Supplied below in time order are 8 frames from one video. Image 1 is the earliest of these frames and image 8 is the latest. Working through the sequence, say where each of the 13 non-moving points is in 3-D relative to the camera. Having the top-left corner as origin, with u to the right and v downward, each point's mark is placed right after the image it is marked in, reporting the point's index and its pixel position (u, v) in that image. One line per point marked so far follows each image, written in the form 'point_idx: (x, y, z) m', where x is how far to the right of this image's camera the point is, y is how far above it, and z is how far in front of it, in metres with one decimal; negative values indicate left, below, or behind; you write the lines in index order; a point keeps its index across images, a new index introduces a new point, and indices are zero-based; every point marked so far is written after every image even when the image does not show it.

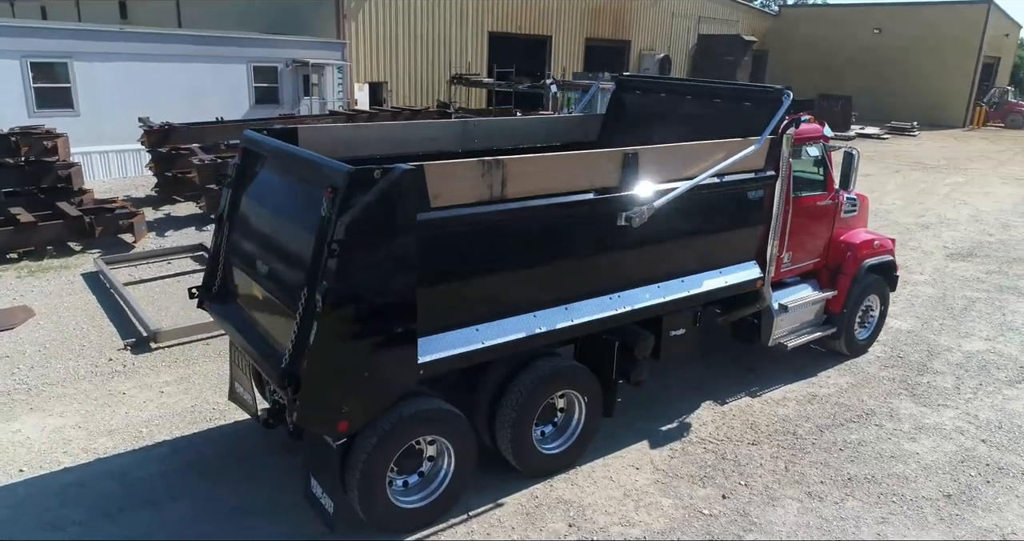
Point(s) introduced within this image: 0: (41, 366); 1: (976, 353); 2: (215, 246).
0: (-4.0, -0.8, +6.1) m
1: (+4.5, -0.8, +7.0) m
2: (-1.9, +0.2, +4.7) m
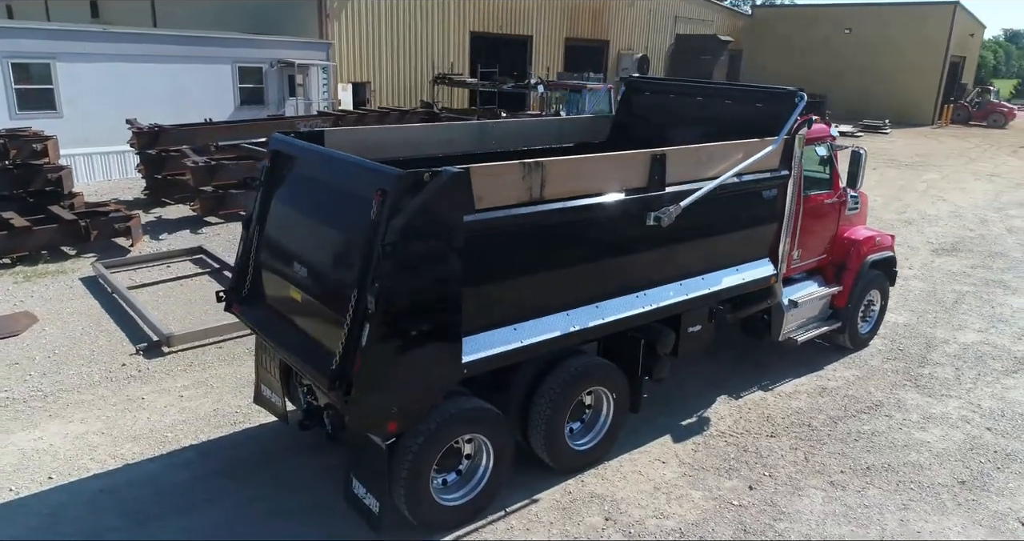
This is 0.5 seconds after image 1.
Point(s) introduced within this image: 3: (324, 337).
0: (-3.8, -0.8, +6.0) m
1: (+4.6, -0.7, +7.2) m
2: (-1.7, +0.1, +4.7) m
3: (-1.0, -0.4, +3.9) m
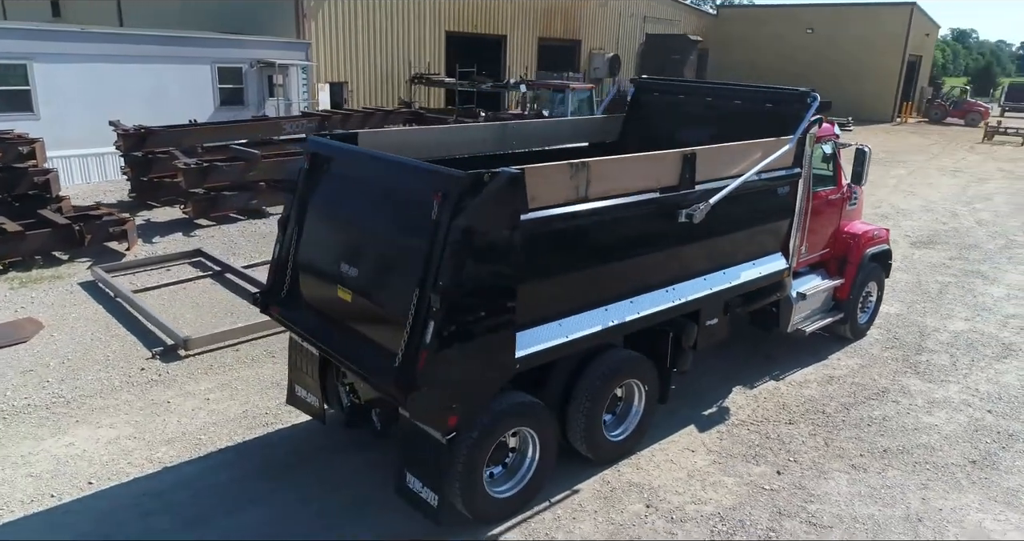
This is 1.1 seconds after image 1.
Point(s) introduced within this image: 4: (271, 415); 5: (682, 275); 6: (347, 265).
0: (-3.6, -0.9, +5.9) m
1: (+4.7, -0.6, +7.6) m
2: (-1.5, +0.1, +4.8) m
3: (-0.7, -0.4, +4.0) m
4: (-1.8, -1.1, +5.5) m
5: (+1.2, 0.0, +5.0) m
6: (-1.0, 0.0, +4.2) m
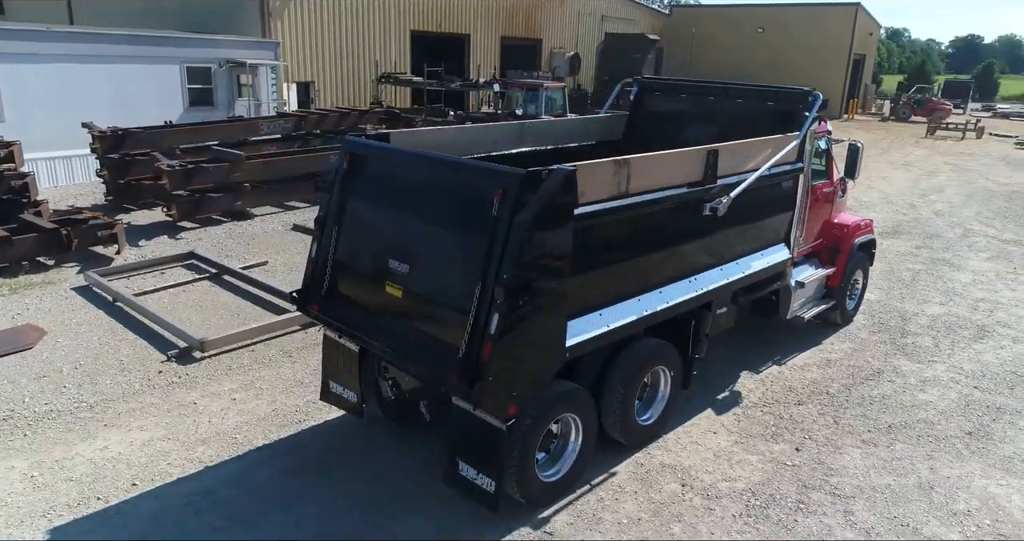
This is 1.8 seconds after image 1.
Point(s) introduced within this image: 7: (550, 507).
0: (-3.5, -0.9, +5.9) m
1: (+4.8, -0.5, +8.0) m
2: (-1.3, +0.1, +4.8) m
3: (-0.4, -0.3, +4.1) m
4: (-1.6, -1.1, +5.5) m
5: (+1.4, 0.0, +5.3) m
6: (-0.7, +0.1, +4.3) m
7: (+0.2, -1.5, +4.5) m
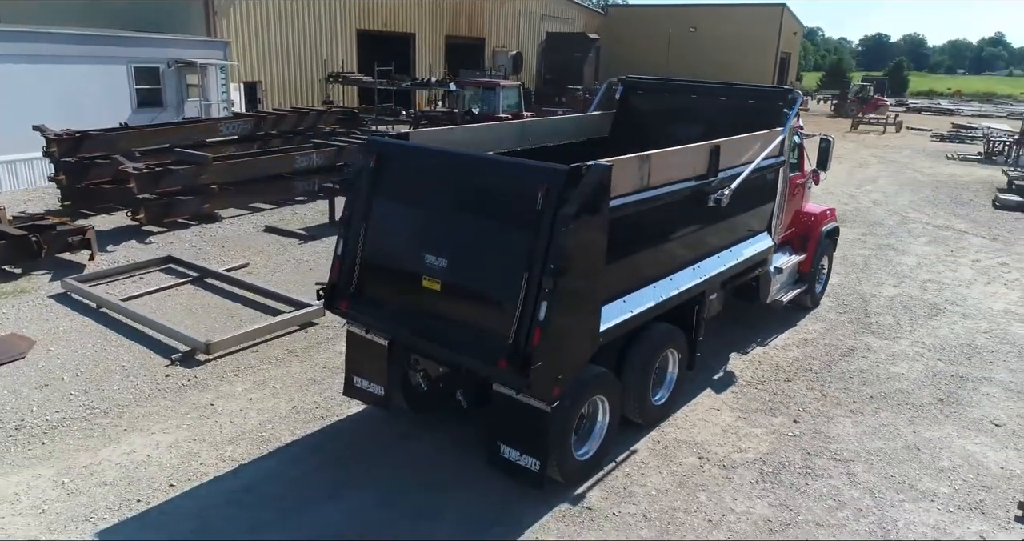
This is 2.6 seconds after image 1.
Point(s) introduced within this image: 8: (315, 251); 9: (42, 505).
0: (-3.4, -1.0, +5.8) m
1: (+4.6, -0.3, +8.7) m
2: (-1.1, +0.2, +5.0) m
3: (-0.2, -0.3, +4.3) m
4: (-1.5, -1.1, +5.6) m
5: (+1.5, +0.1, +5.6) m
6: (-0.5, +0.1, +4.5) m
7: (+0.5, -1.4, +4.7) m
8: (-2.6, +0.3, +9.7) m
9: (-2.9, -1.4, +4.4) m
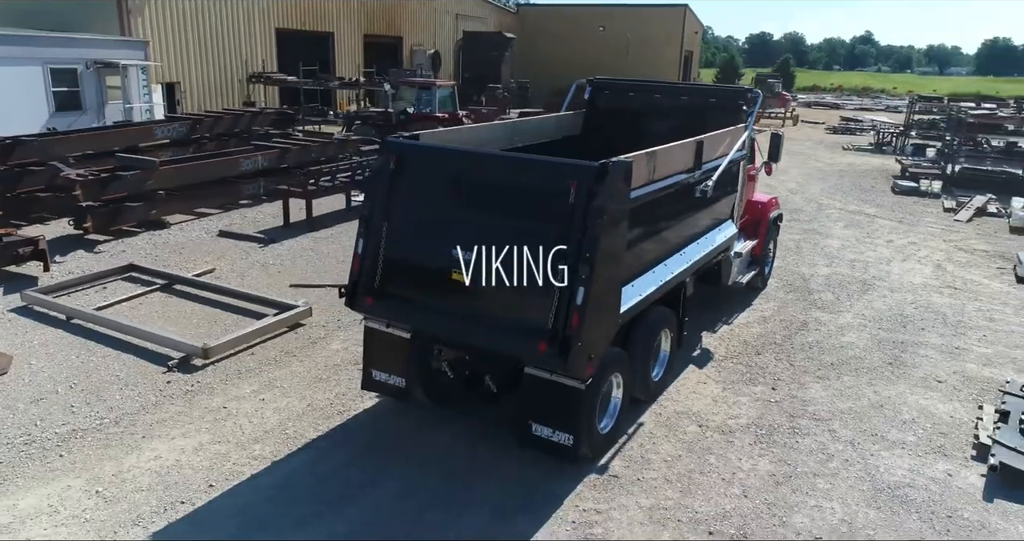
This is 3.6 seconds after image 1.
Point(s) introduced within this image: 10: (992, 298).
0: (-3.3, -1.0, +5.7) m
1: (+4.2, -0.1, +9.6) m
2: (-1.0, +0.2, +5.2) m
3: (0.0, -0.2, +4.6) m
4: (-1.4, -1.1, +5.8) m
5: (+1.5, +0.3, +6.2) m
6: (-0.3, +0.1, +4.8) m
7: (+0.6, -1.3, +5.1) m
8: (-3.1, +0.2, +9.6) m
9: (-2.6, -1.5, +4.4) m
10: (+5.9, -0.3, +8.9) m
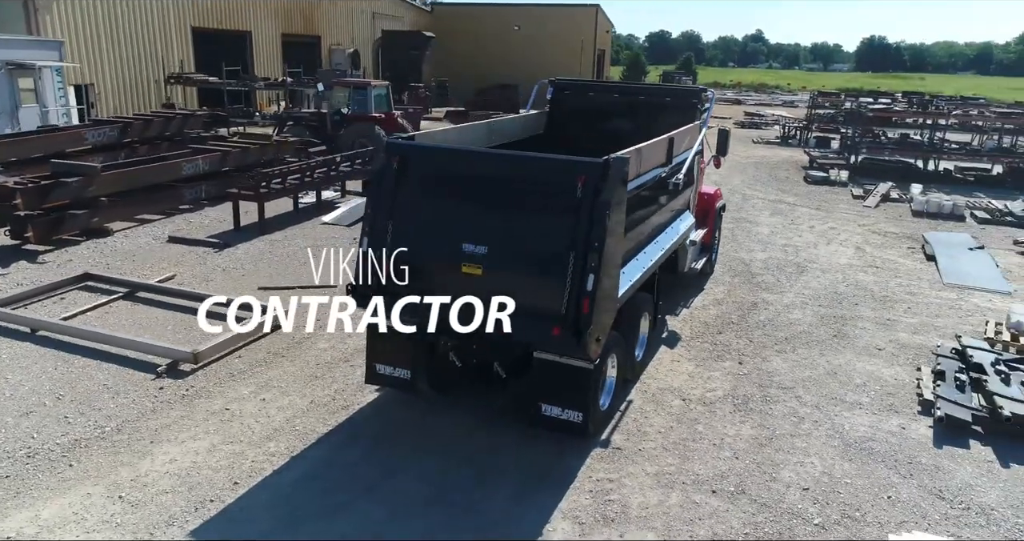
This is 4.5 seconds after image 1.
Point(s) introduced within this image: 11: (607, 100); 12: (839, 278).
0: (-3.3, -1.1, +5.6) m
1: (+3.7, +0.2, +10.4) m
2: (-1.0, +0.2, +5.4) m
3: (0.0, -0.2, +5.0) m
4: (-1.4, -1.1, +5.9) m
5: (+1.4, +0.4, +6.6) m
6: (-0.3, +0.2, +5.1) m
7: (+0.7, -1.2, +5.5) m
8: (-3.6, +0.2, +9.5) m
9: (-2.4, -1.5, +4.4) m
10: (+5.5, -0.1, +9.9) m
11: (+1.1, +1.9, +8.1) m
12: (+4.4, -0.1, +9.7) m
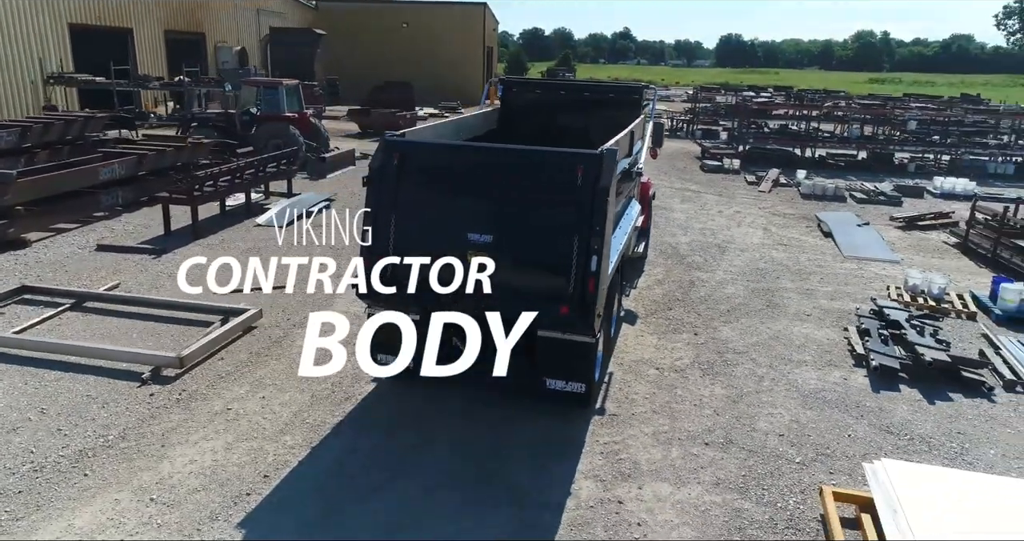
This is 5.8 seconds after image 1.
0: (-3.3, -1.1, +5.5) m
1: (+2.8, +0.4, +11.3) m
2: (-1.0, +0.3, +5.6) m
3: (+0.1, -0.1, +5.3) m
4: (-1.5, -1.0, +6.0) m
5: (+1.1, +0.5, +7.2) m
6: (-0.3, +0.3, +5.4) m
7: (+0.7, -1.1, +6.0) m
8: (-4.3, +0.1, +9.3) m
9: (-2.2, -1.5, +4.4) m
10: (+4.6, +0.3, +11.1) m
11: (+0.5, +2.1, +8.6) m
12: (+3.6, +0.2, +10.7) m
